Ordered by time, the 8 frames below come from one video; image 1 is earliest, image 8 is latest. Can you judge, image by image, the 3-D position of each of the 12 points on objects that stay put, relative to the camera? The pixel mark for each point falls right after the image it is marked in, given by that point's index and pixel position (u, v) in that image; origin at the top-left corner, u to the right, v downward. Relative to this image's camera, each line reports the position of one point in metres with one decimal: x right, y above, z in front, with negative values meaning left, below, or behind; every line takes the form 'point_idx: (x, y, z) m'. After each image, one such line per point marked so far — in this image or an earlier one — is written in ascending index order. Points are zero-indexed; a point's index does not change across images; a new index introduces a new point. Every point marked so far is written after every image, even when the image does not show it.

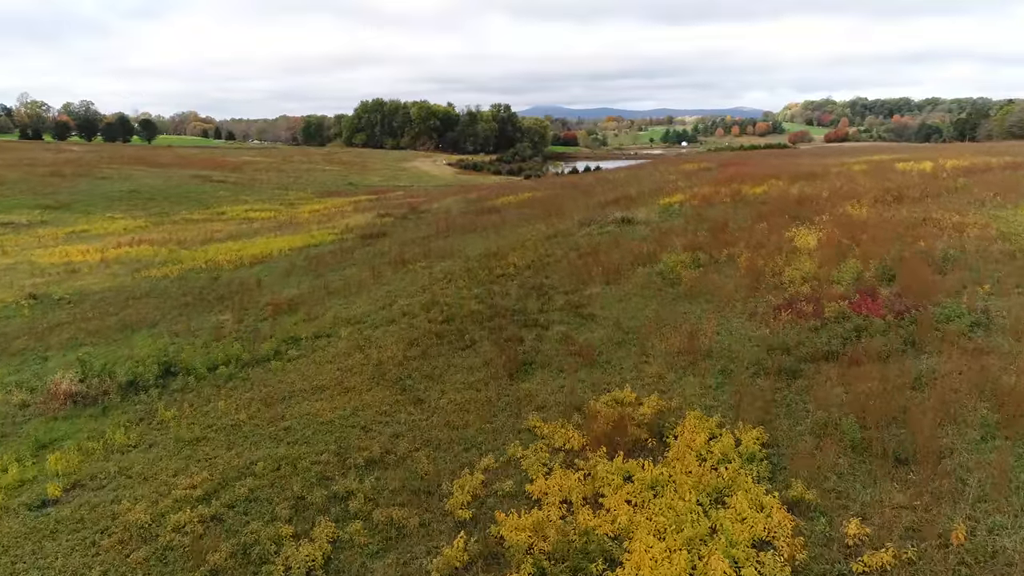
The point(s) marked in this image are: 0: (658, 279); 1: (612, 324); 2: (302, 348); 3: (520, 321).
0: (+3.2, +0.2, +17.4) m
1: (+1.8, -0.7, +14.3) m
2: (-4.3, -1.2, +16.0) m
3: (+0.2, -0.6, +15.5) m
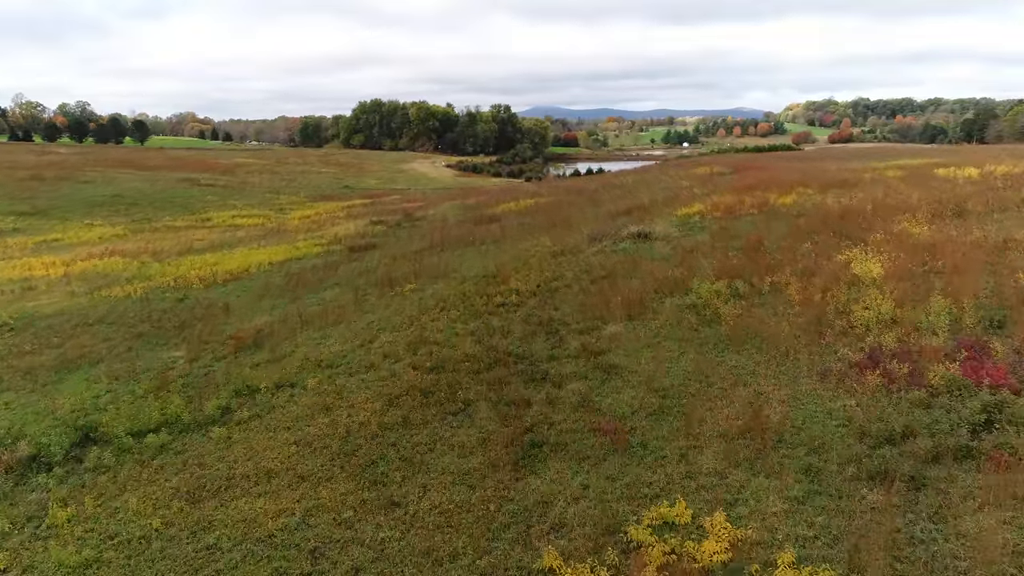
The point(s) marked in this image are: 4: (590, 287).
0: (+3.3, -0.5, +14.4) m
1: (+1.9, -1.4, +11.3) m
2: (-4.2, -1.9, +13.0) m
3: (+0.2, -1.3, +12.5) m
4: (+1.8, 0.0, +17.9) m
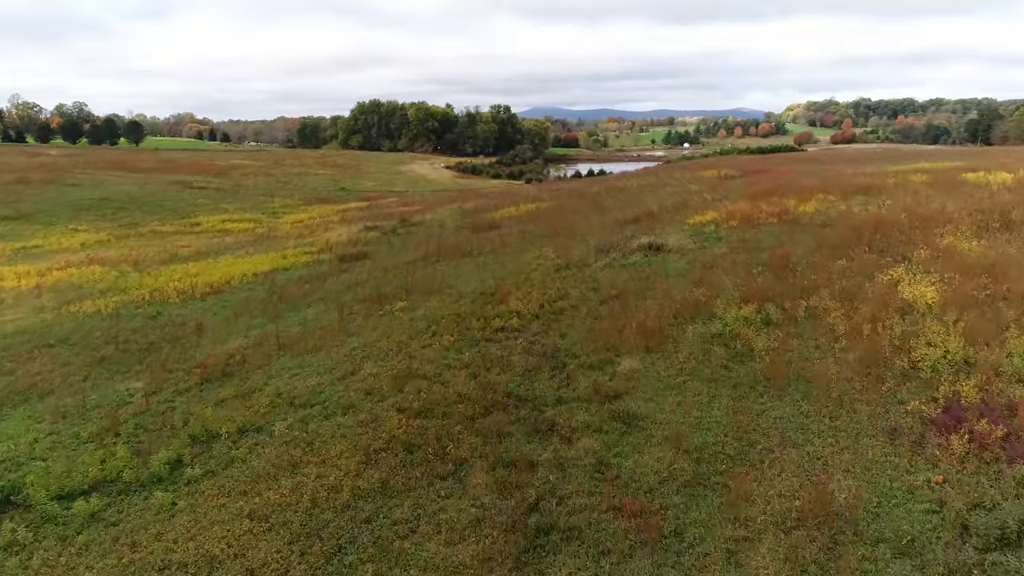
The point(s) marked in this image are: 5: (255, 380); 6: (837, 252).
0: (+3.3, -1.0, +12.5) m
1: (+1.9, -1.8, +9.4) m
2: (-4.2, -2.4, +11.1) m
3: (+0.2, -1.8, +10.6) m
4: (+1.8, -0.4, +16.0) m
5: (-4.8, -1.7, +14.9) m
6: (+7.1, +0.8, +17.4) m
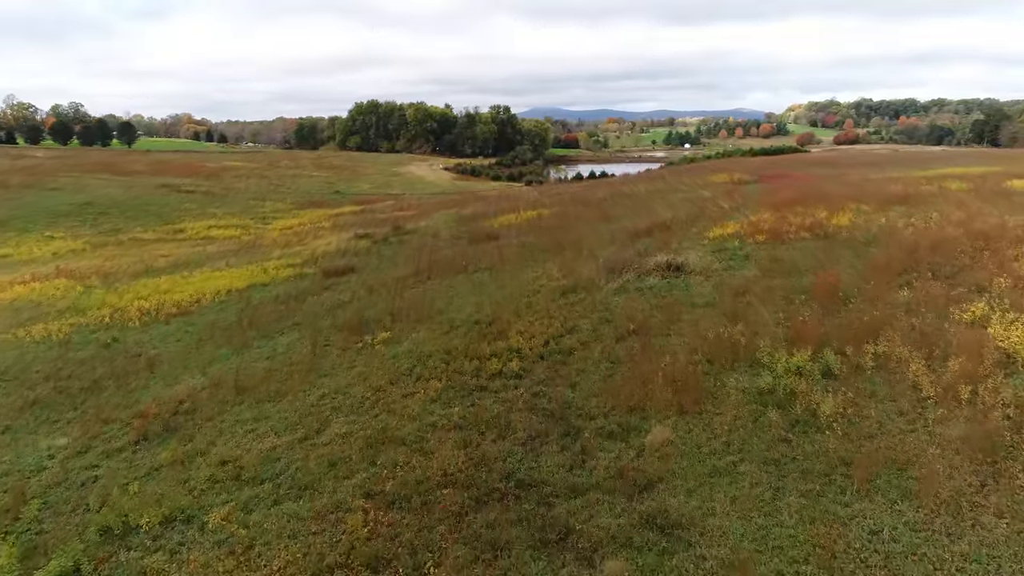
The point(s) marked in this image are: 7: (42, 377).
0: (+3.3, -1.6, +9.9) m
1: (+1.9, -2.4, +6.8) m
2: (-4.2, -3.0, +8.5) m
3: (+0.2, -2.4, +8.0) m
4: (+1.8, -1.0, +13.4) m
5: (-4.8, -2.3, +12.3) m
6: (+7.1, +0.2, +14.8) m
7: (-10.3, -2.0, +17.5) m
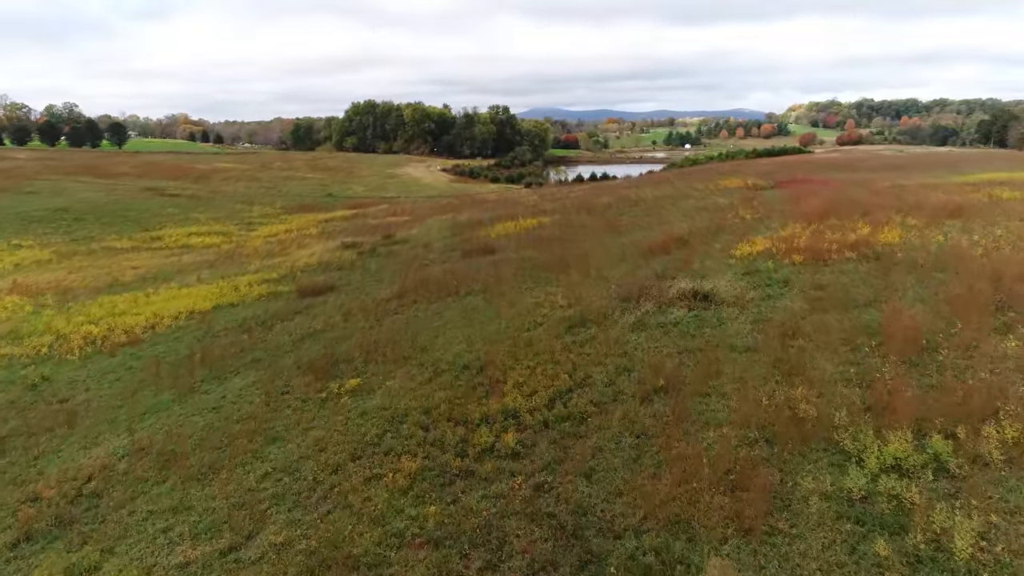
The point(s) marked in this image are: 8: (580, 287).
0: (+3.2, -2.2, +6.9) m
1: (+1.8, -3.1, +3.8) m
2: (-4.3, -3.6, +5.5) m
3: (+0.2, -3.0, +5.0) m
4: (+1.7, -1.7, +10.4) m
5: (-4.9, -3.0, +9.3) m
6: (+7.1, -0.5, +11.8) m
7: (-10.4, -2.6, +14.5) m
8: (+1.6, 0.0, +18.8) m
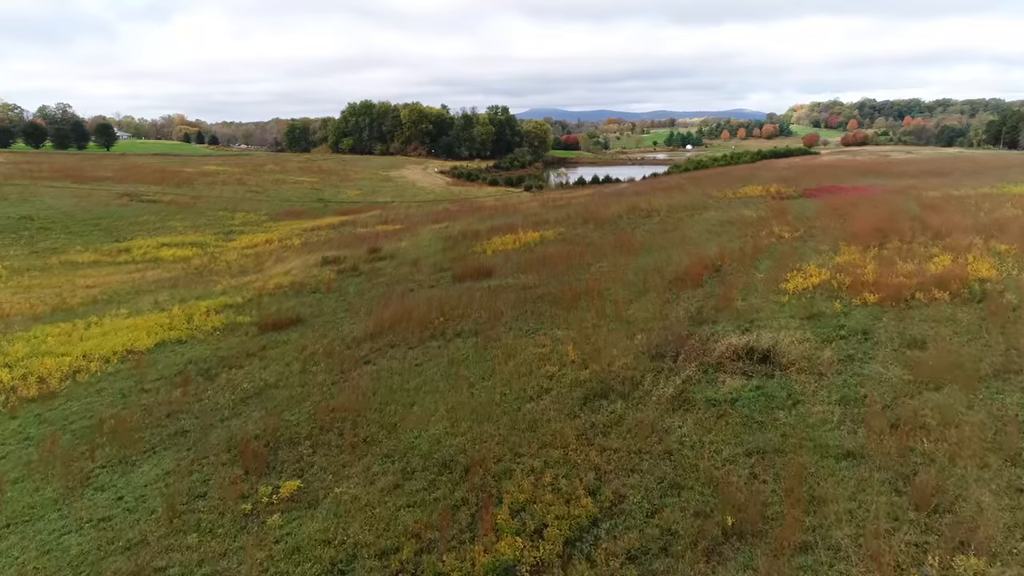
0: (+3.2, -3.1, +3.1) m
1: (+1.8, -3.9, 0.0) m
2: (-4.3, -4.5, +1.6) m
3: (+0.1, -3.9, +1.1) m
4: (+1.7, -2.6, +6.6) m
5: (-4.9, -3.9, +5.4) m
6: (+7.0, -1.3, +8.0) m
7: (-10.4, -3.5, +10.6) m
8: (+1.6, -0.8, +15.0) m
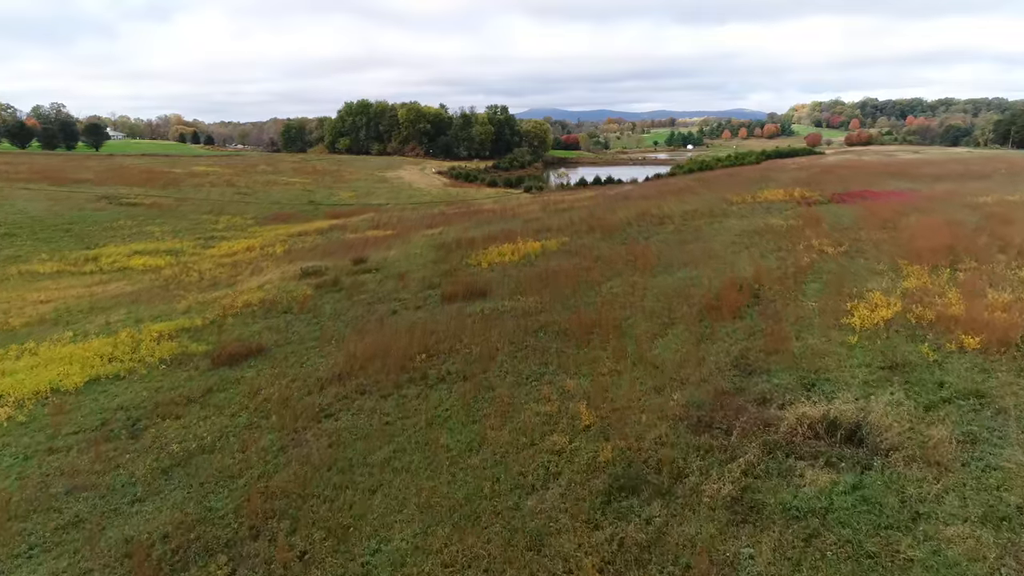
0: (+3.1, -3.7, -0.2) m
1: (+1.7, -4.5, -3.3) m
2: (-4.3, -5.1, -1.6) m
3: (+0.1, -4.5, -2.1) m
4: (+1.6, -3.2, +3.3) m
5: (-5.0, -4.5, +2.2) m
6: (+7.0, -1.9, +4.7) m
7: (-10.5, -4.1, +7.3) m
8: (+1.5, -1.4, +11.7) m
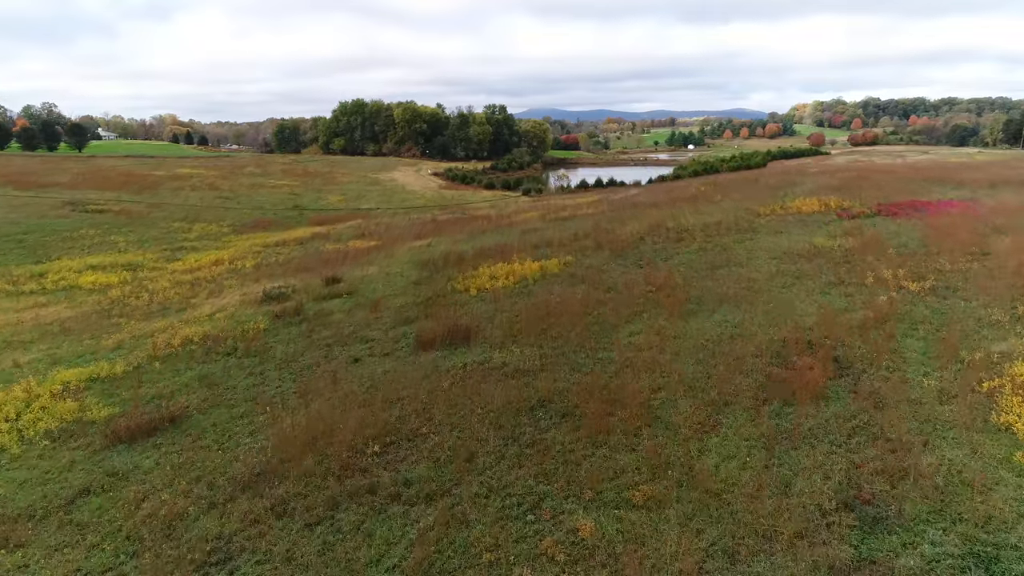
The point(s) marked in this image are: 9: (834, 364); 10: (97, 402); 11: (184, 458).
0: (+3.0, -4.6, -4.6) m
1: (+1.6, -5.4, -7.6) m
2: (-4.5, -6.0, -6.0) m
3: (-0.1, -5.4, -6.5) m
4: (+1.5, -4.1, -1.0) m
5: (-5.1, -5.4, -2.2) m
6: (+6.8, -2.8, +0.4) m
7: (-10.7, -5.0, +3.0) m
8: (+1.4, -2.3, +7.4) m
9: (+4.6, -1.1, +11.3) m
10: (-8.5, -2.3, +16.3) m
11: (-5.1, -2.6, +12.5) m
